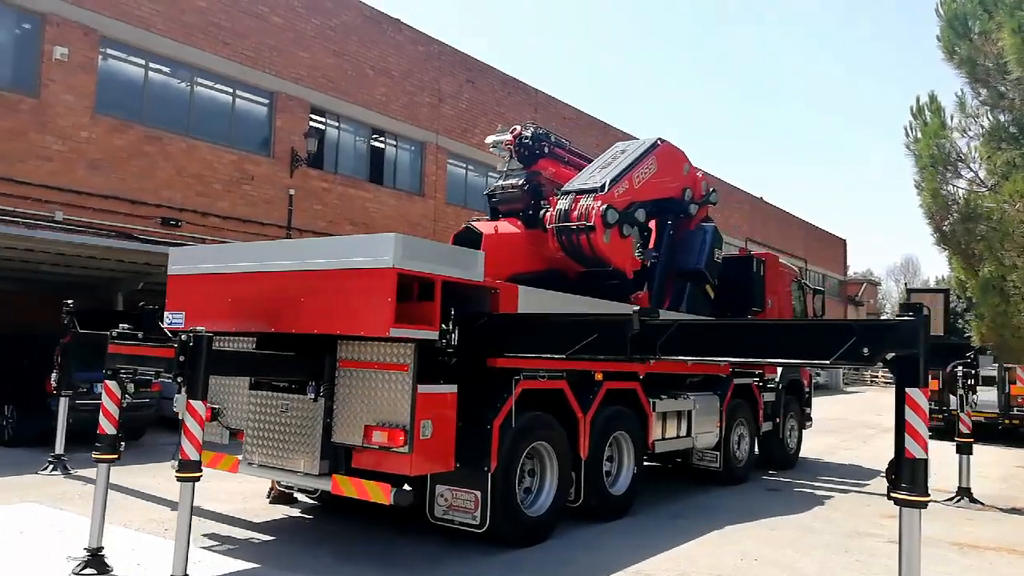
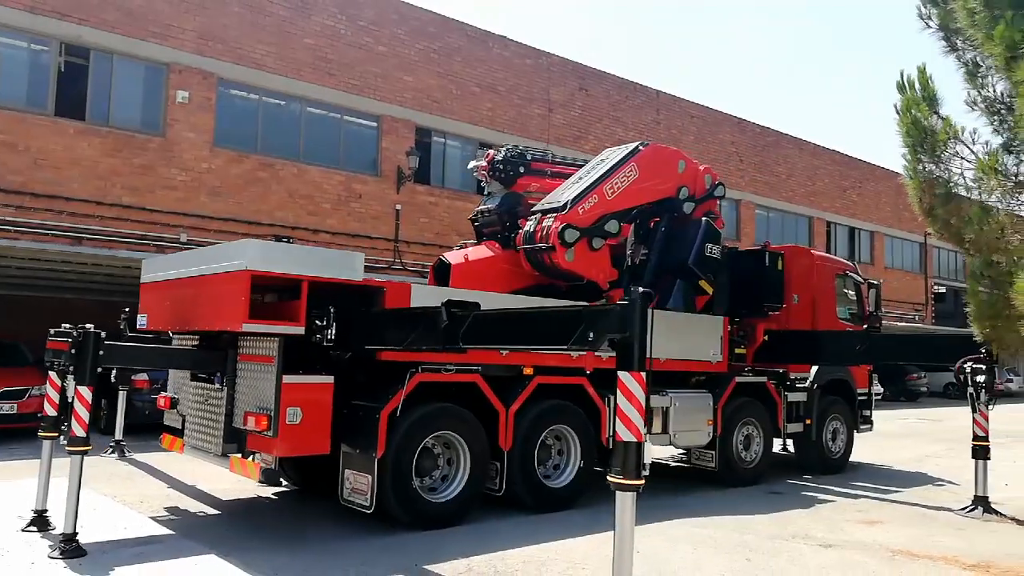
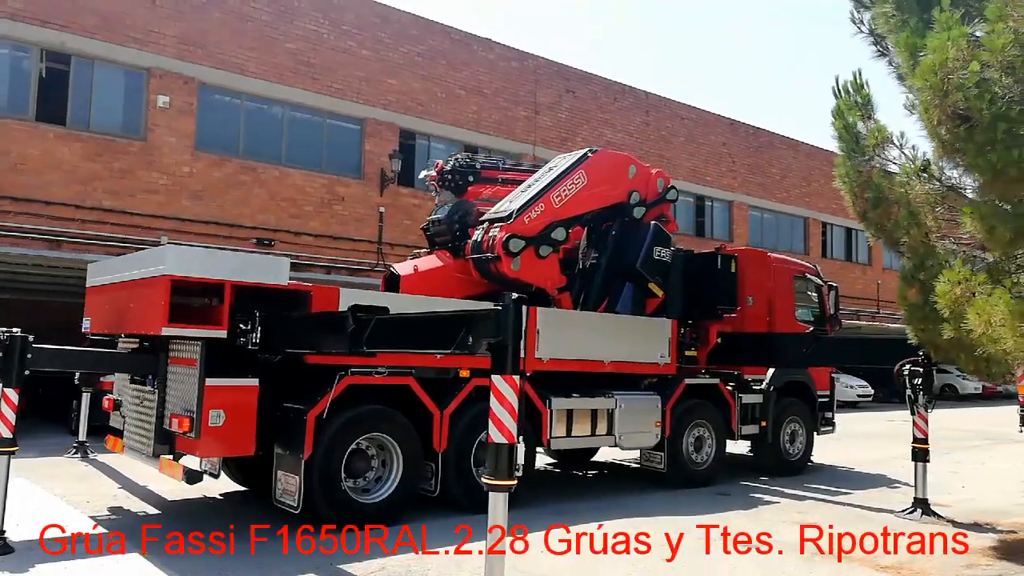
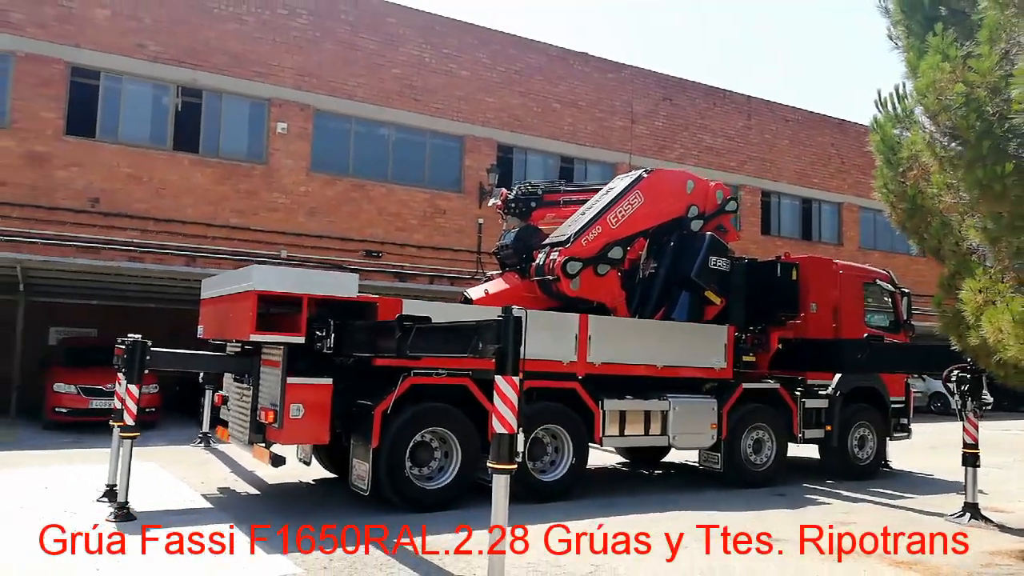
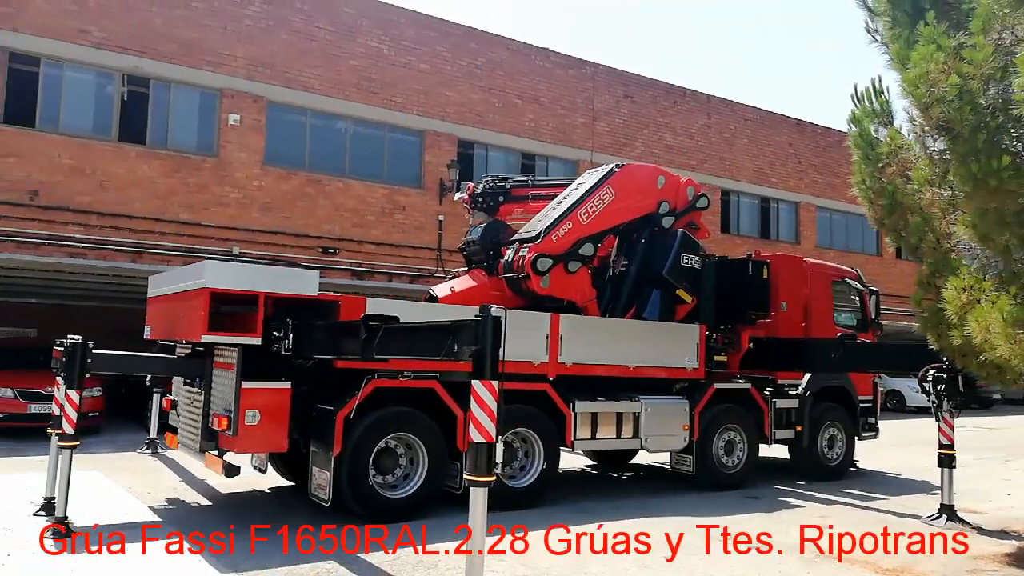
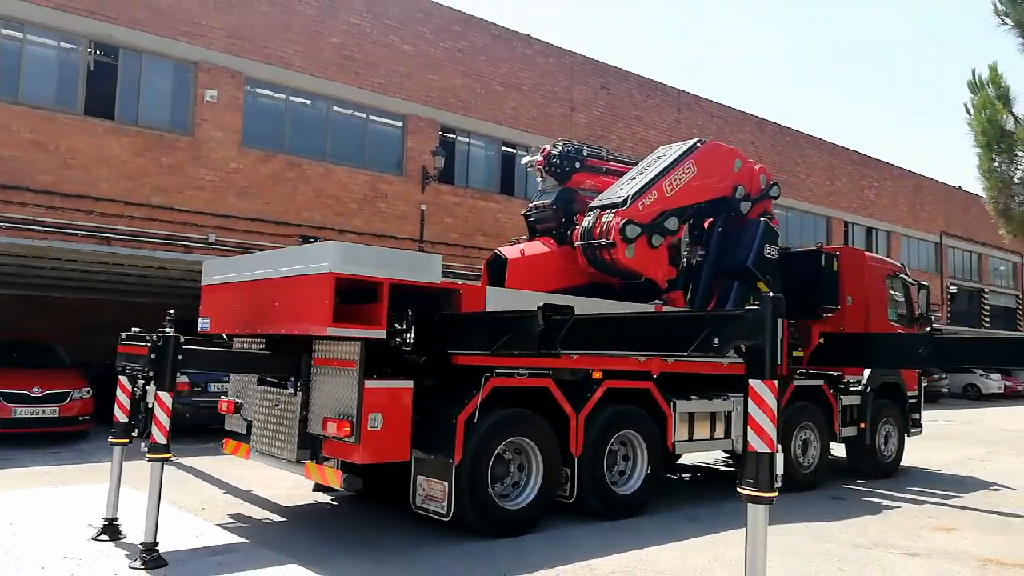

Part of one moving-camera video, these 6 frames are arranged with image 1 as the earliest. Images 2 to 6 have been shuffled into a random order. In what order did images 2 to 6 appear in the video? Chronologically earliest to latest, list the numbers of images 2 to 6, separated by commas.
6, 2, 3, 5, 4
